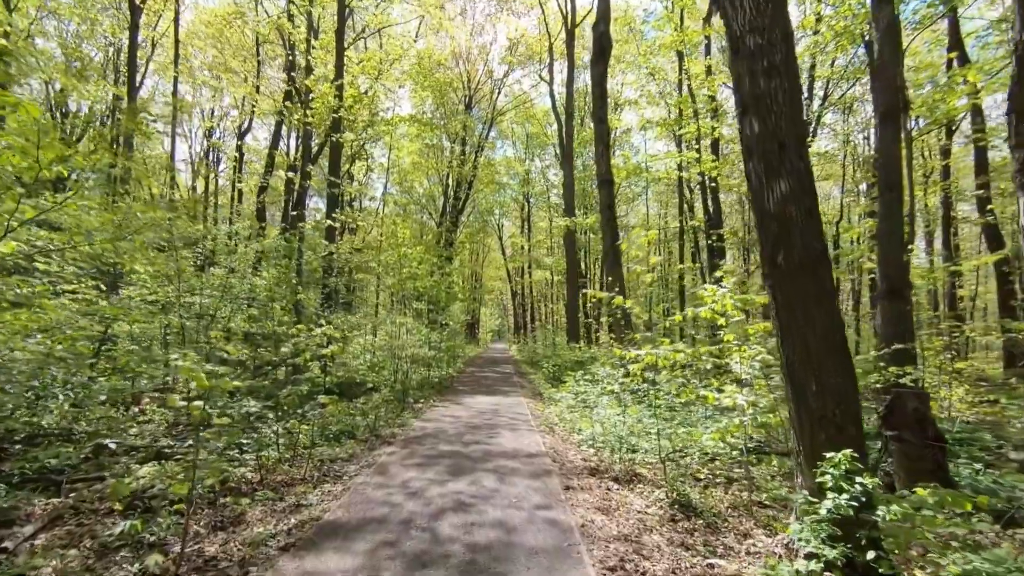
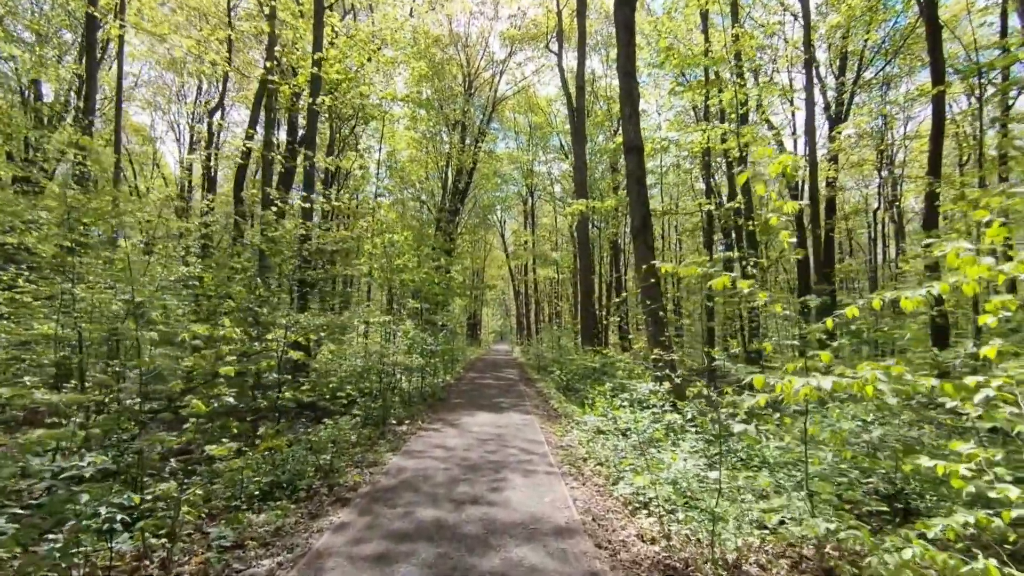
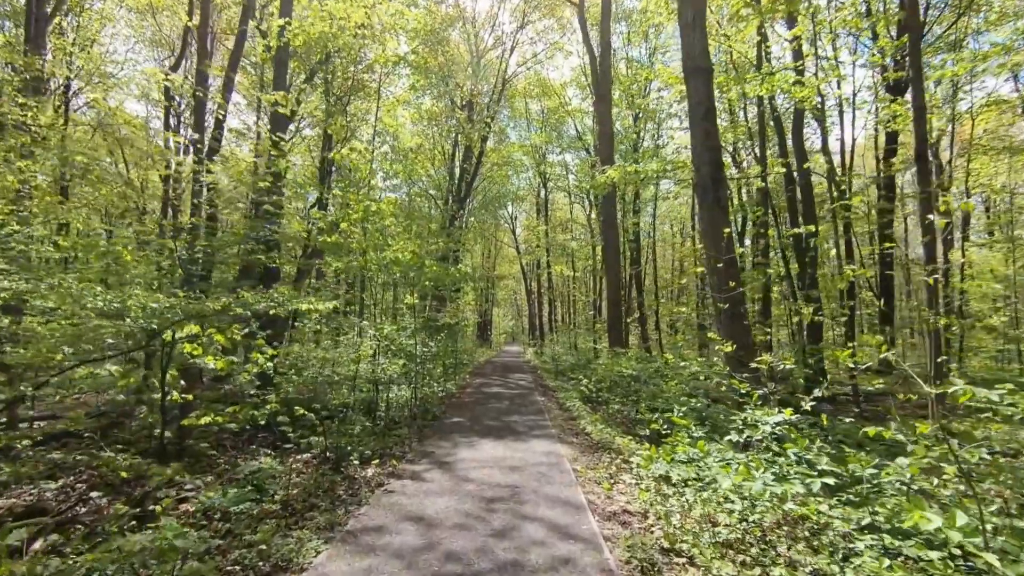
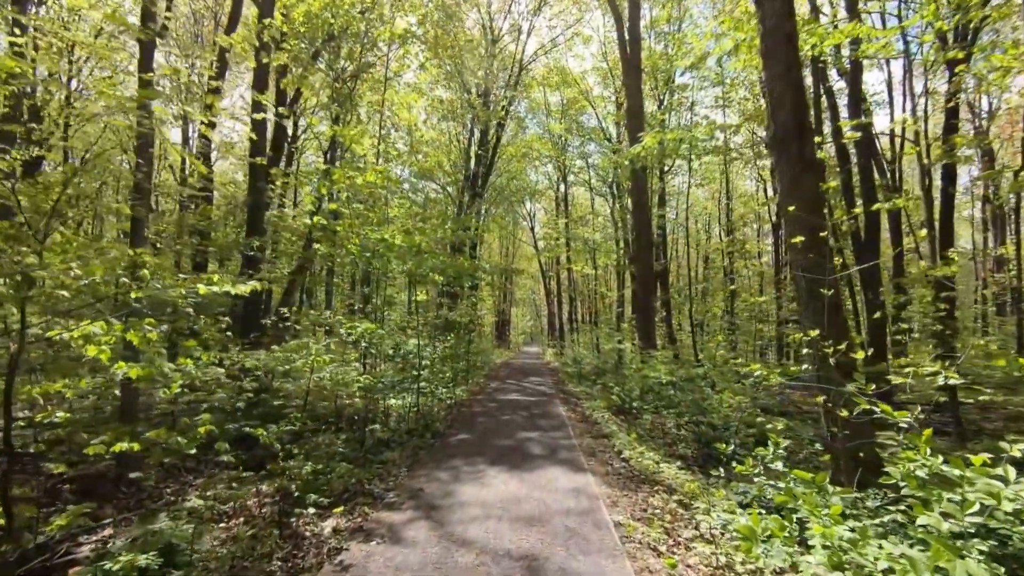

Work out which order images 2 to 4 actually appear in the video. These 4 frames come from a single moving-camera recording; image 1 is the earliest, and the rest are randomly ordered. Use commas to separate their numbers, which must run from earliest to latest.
2, 3, 4
